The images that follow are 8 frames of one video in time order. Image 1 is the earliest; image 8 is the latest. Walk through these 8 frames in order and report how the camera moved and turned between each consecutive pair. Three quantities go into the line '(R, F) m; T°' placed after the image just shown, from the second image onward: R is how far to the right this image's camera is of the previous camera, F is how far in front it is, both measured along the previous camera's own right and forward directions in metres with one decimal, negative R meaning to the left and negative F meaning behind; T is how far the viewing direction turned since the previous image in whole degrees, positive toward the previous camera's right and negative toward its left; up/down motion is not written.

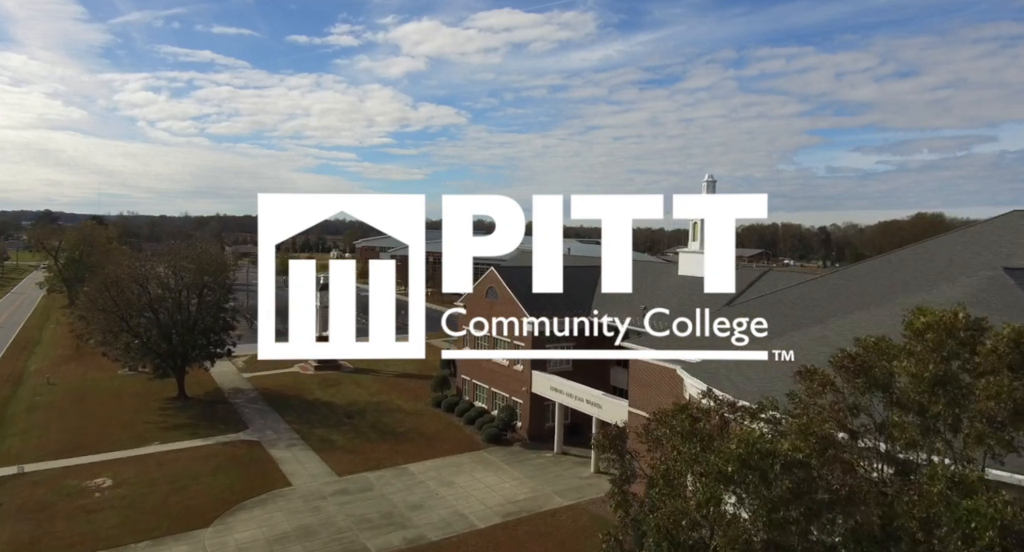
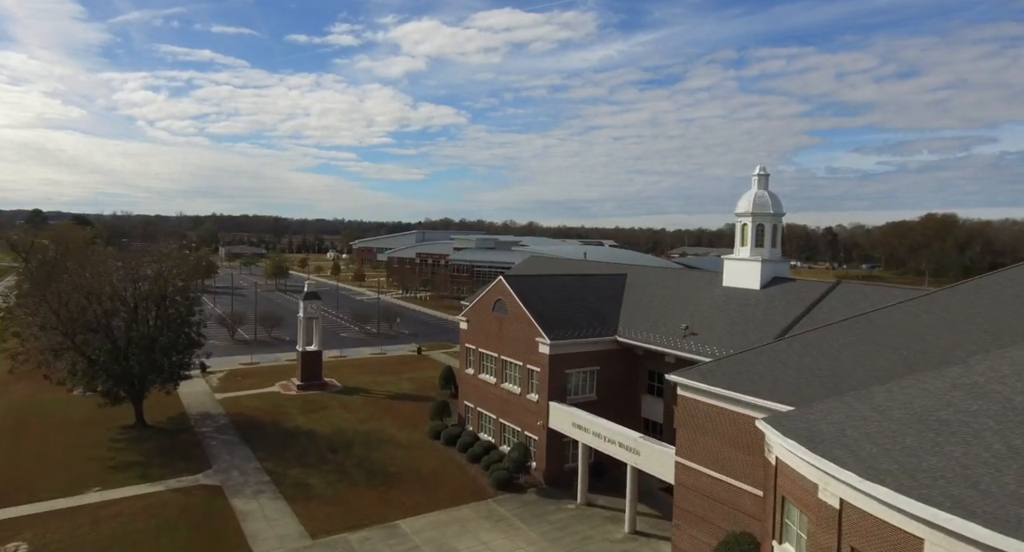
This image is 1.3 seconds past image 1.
(-0.5, +5.2) m; 0°
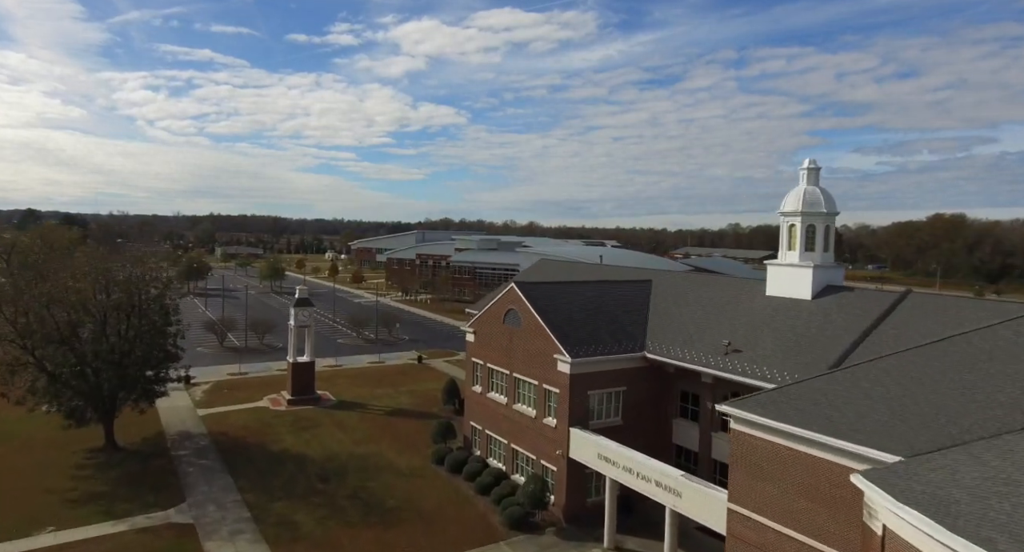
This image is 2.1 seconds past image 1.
(-0.5, +3.3) m; 0°
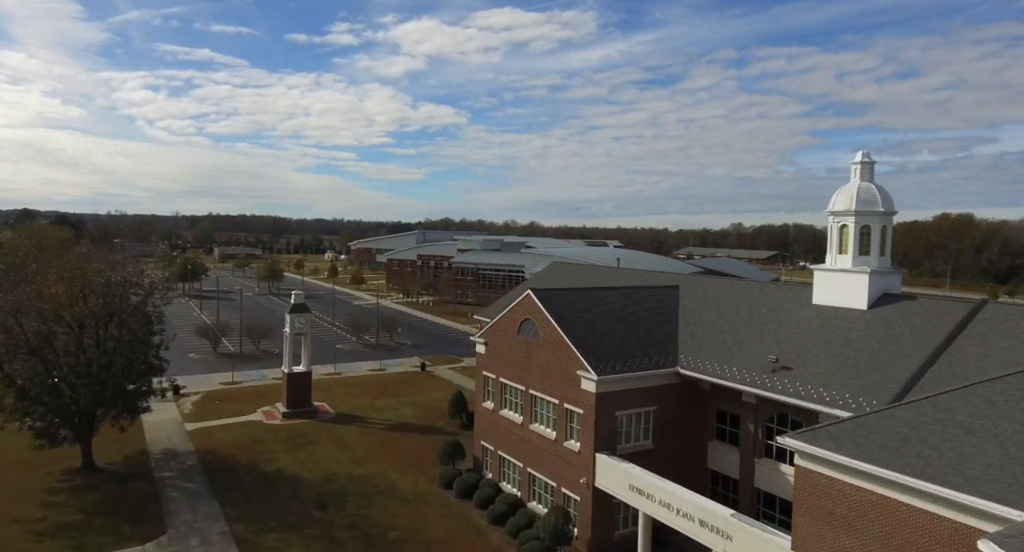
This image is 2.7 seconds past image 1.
(-0.6, +2.4) m; 0°
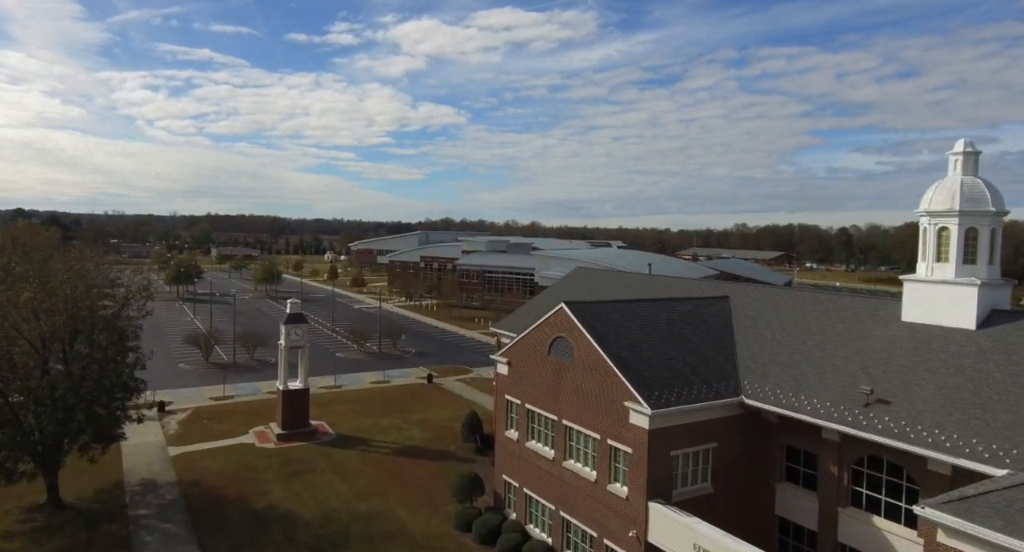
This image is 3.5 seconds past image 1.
(-0.9, +3.4) m; 0°
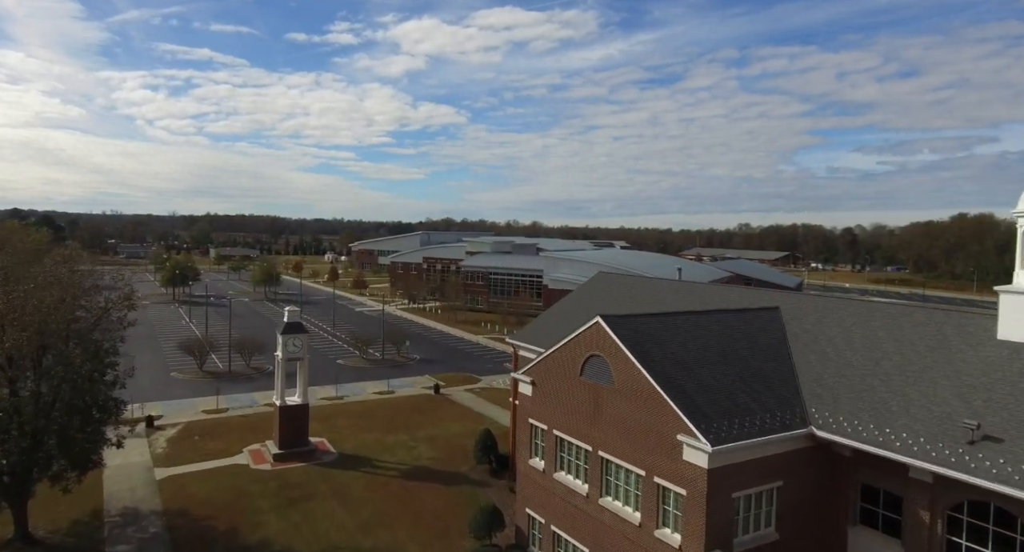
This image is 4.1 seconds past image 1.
(-0.8, +2.5) m; 0°
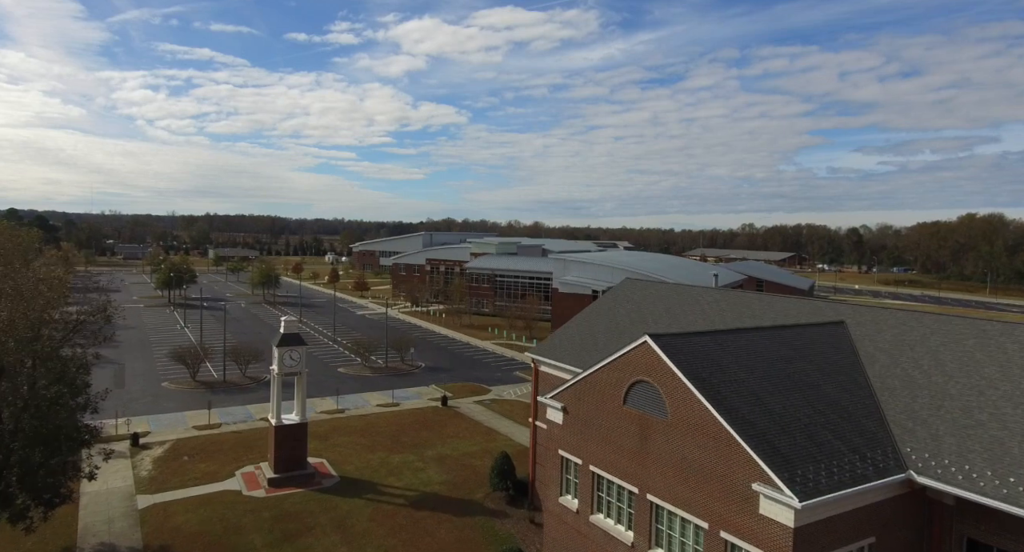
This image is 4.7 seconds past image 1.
(-0.7, +2.6) m; 0°
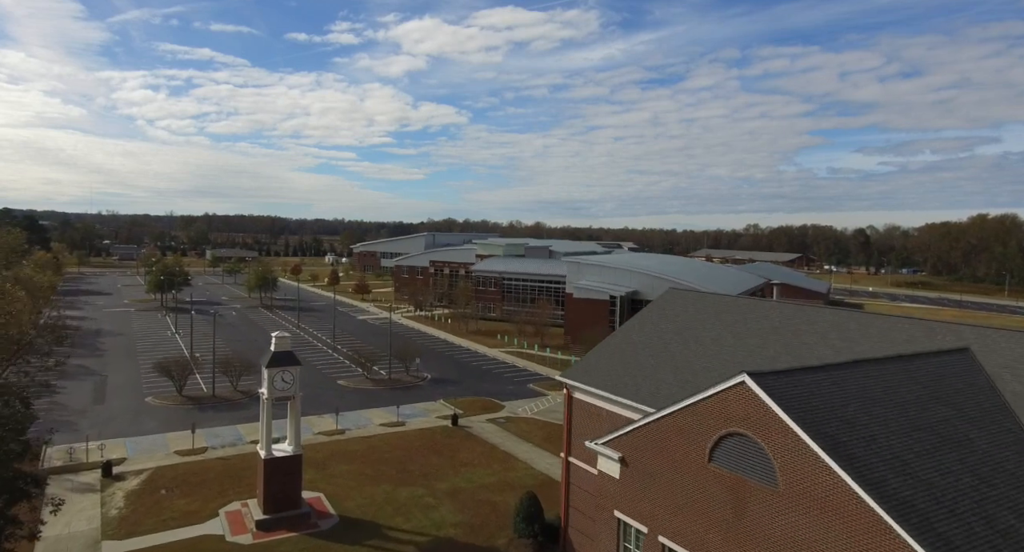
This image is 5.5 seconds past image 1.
(-0.9, +3.6) m; 0°
